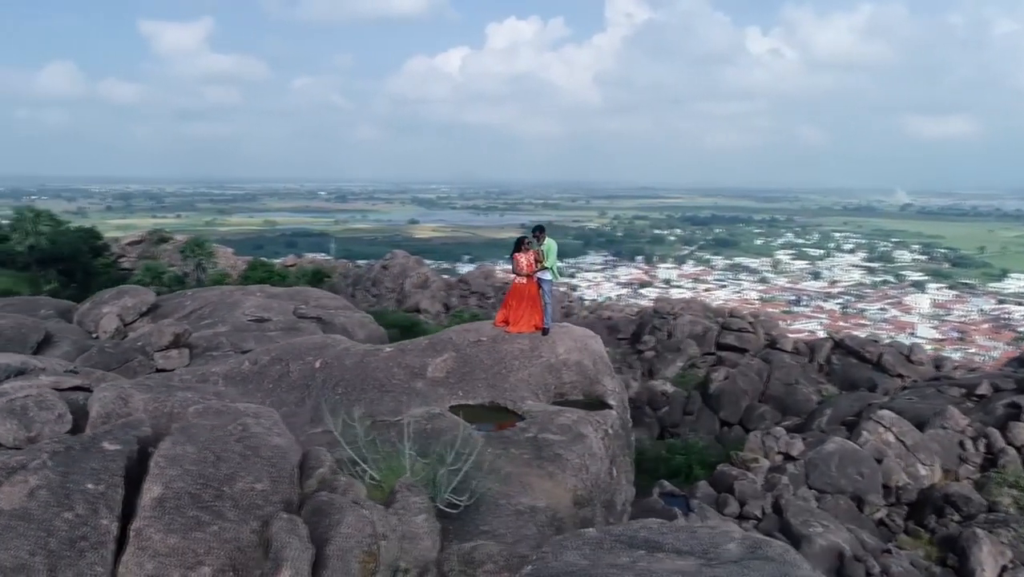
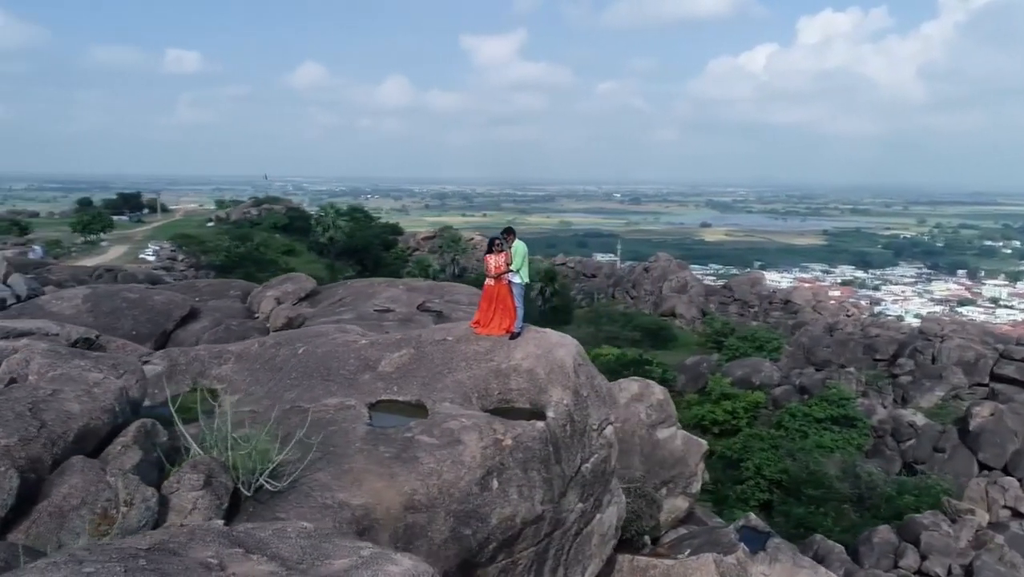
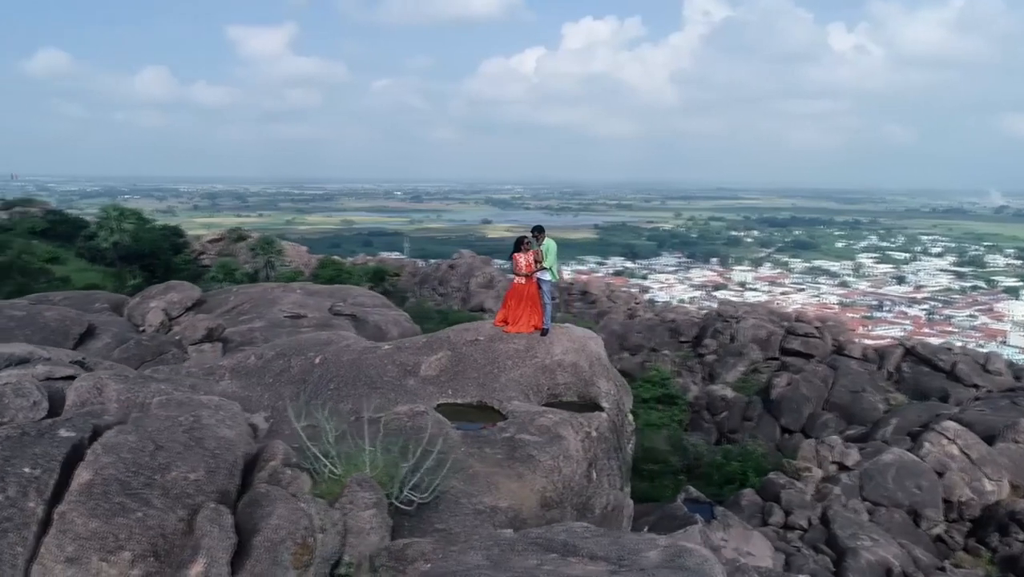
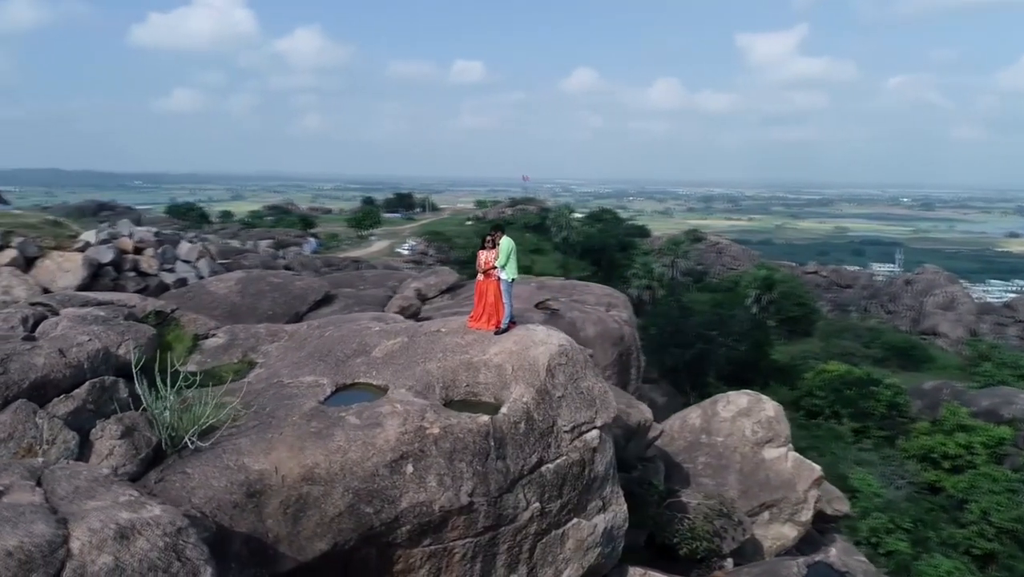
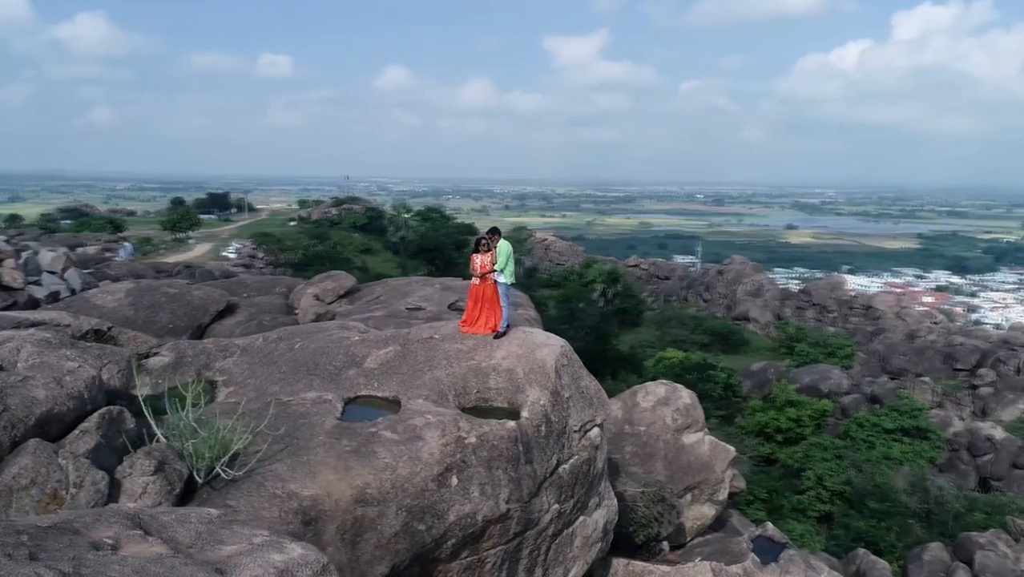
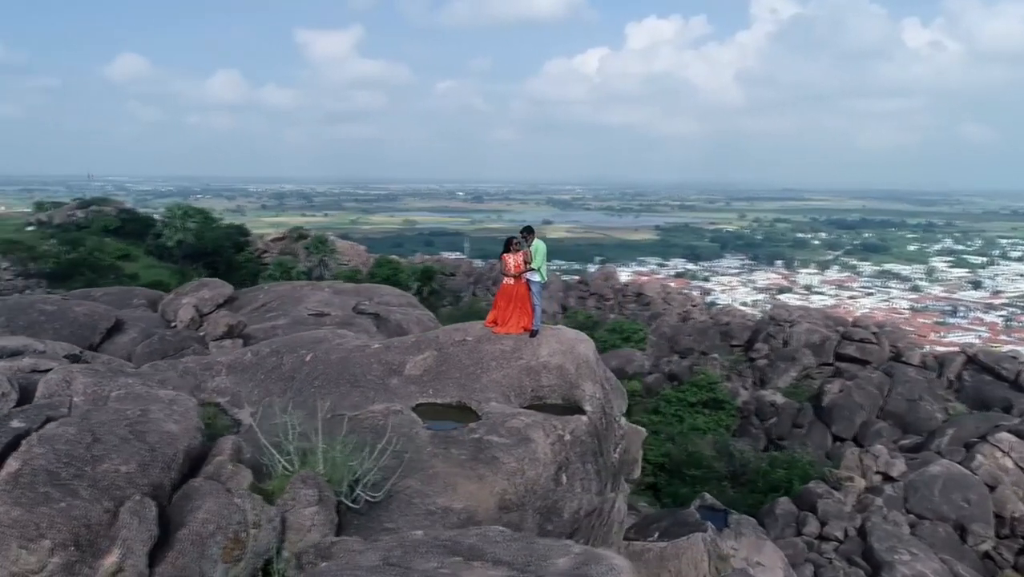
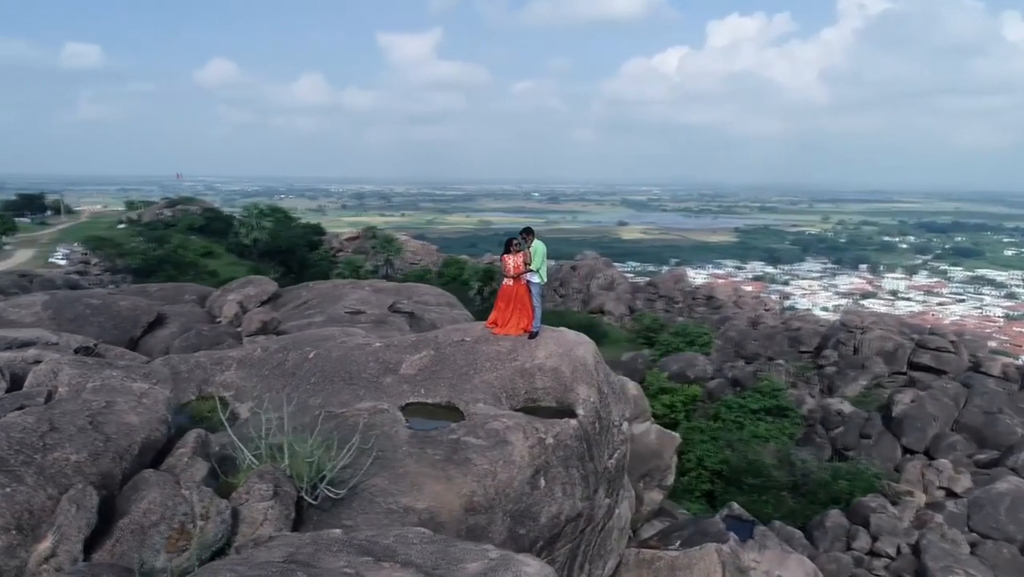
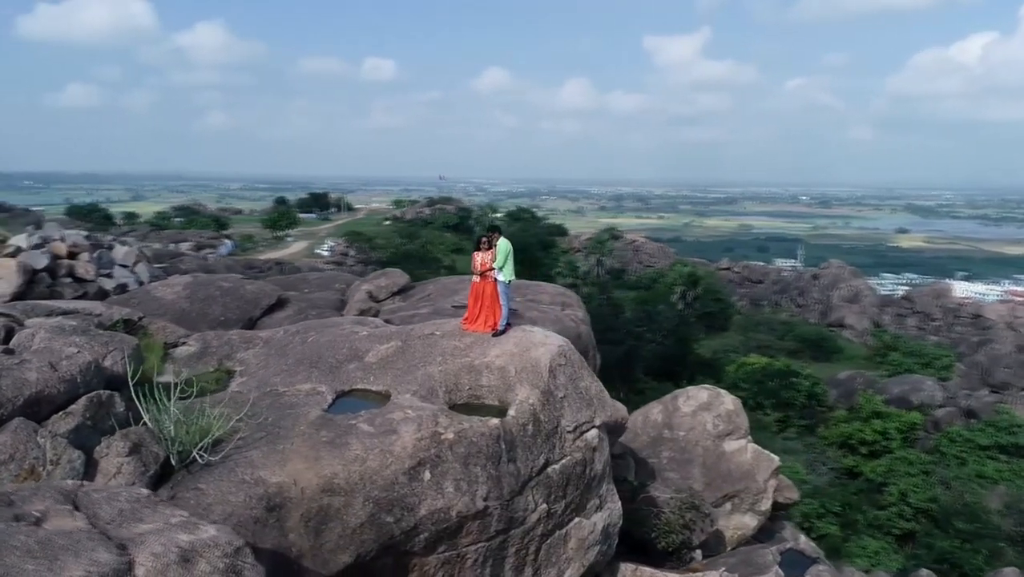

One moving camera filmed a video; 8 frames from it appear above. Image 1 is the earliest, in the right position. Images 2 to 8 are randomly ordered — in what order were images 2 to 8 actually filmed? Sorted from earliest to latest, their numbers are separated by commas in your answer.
3, 6, 7, 2, 5, 8, 4
